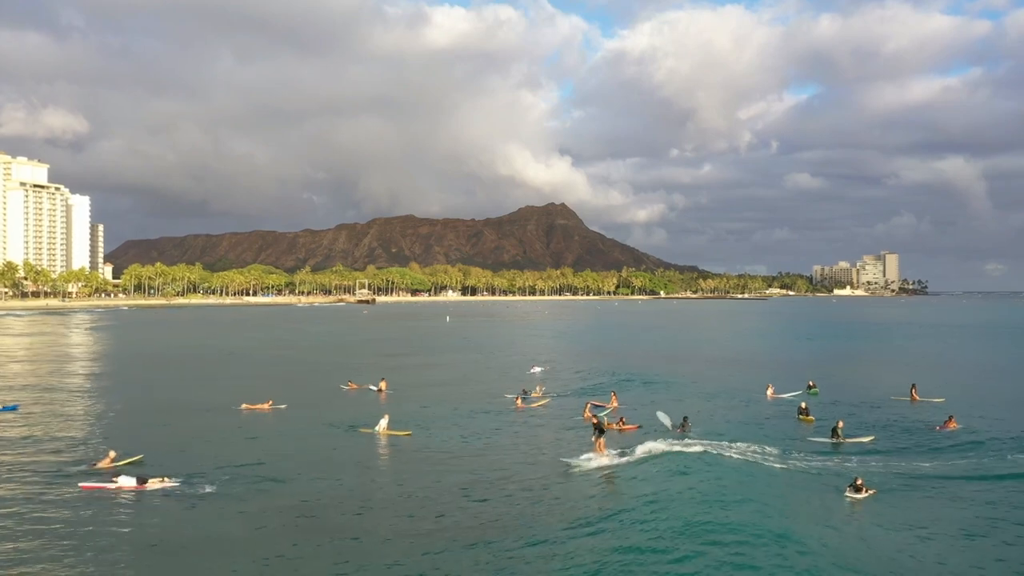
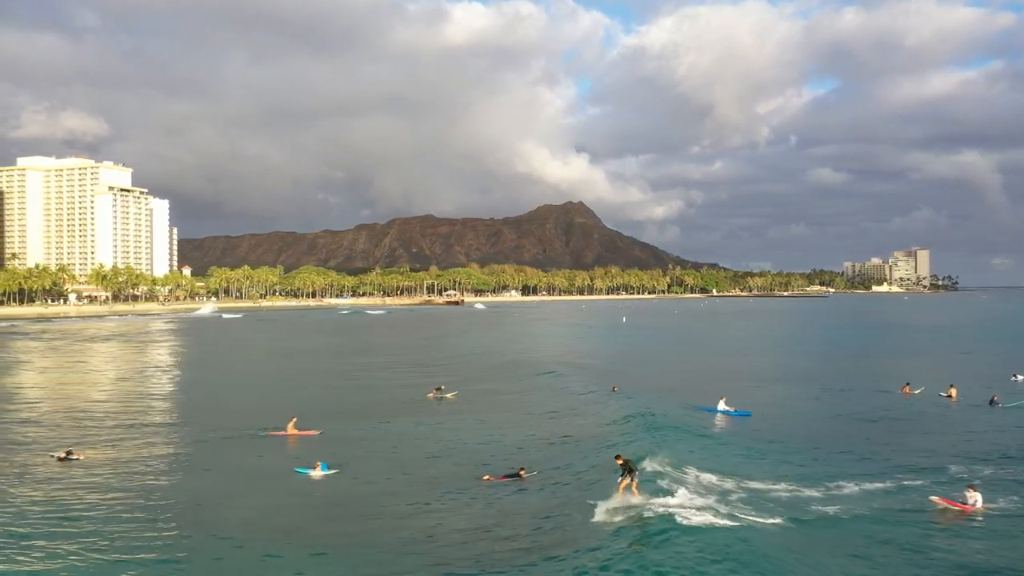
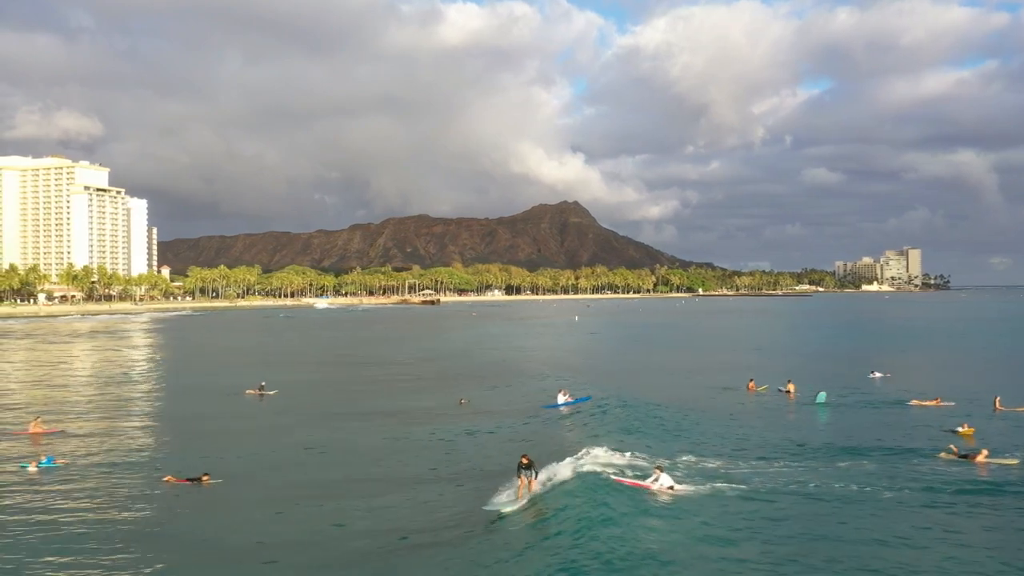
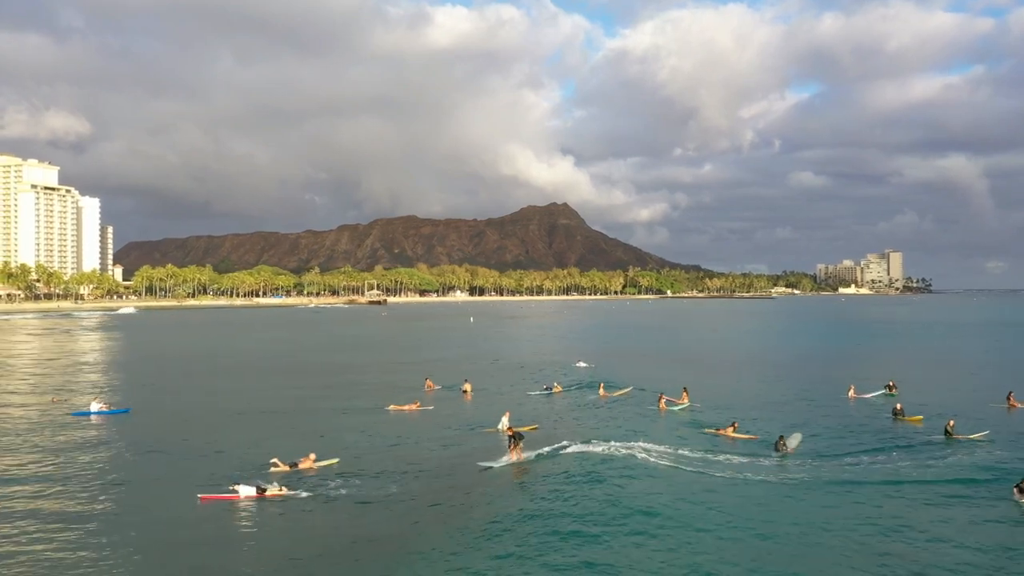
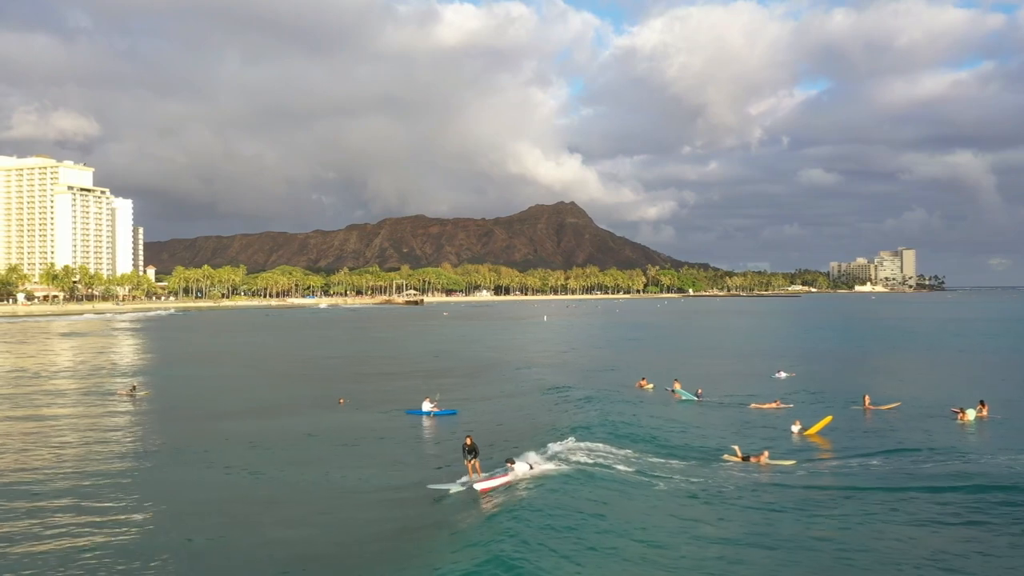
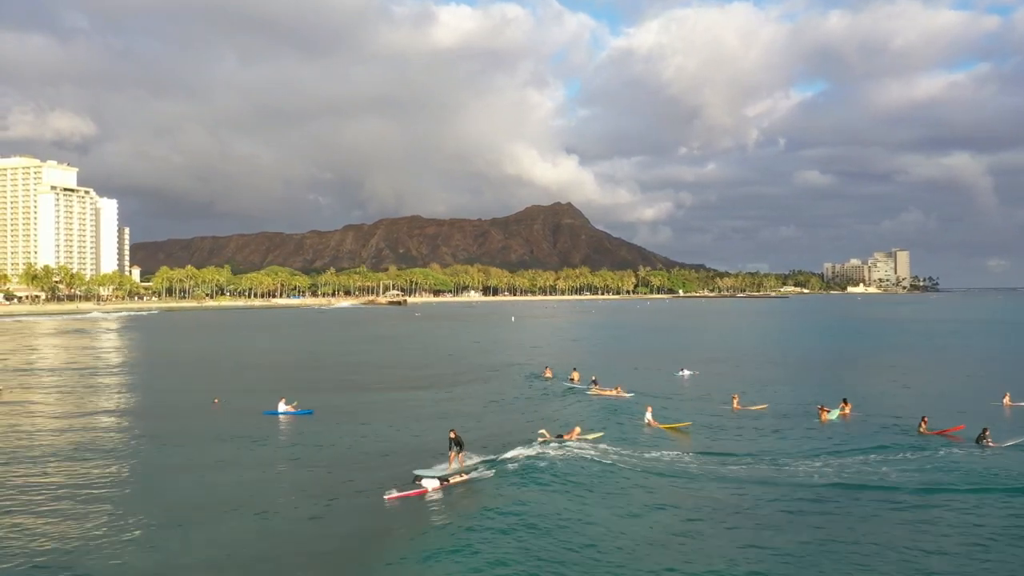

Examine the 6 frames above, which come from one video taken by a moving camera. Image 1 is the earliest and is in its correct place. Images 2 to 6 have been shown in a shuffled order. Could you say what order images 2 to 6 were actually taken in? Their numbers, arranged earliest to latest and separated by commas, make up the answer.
4, 6, 5, 3, 2
